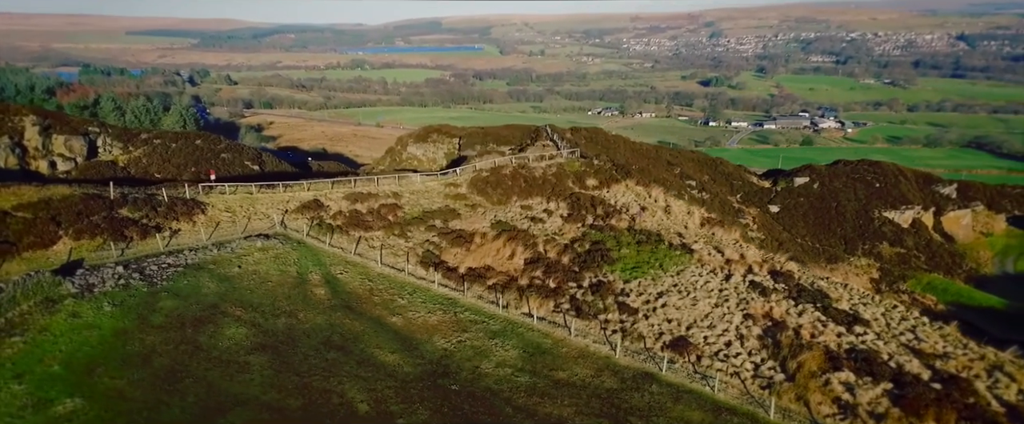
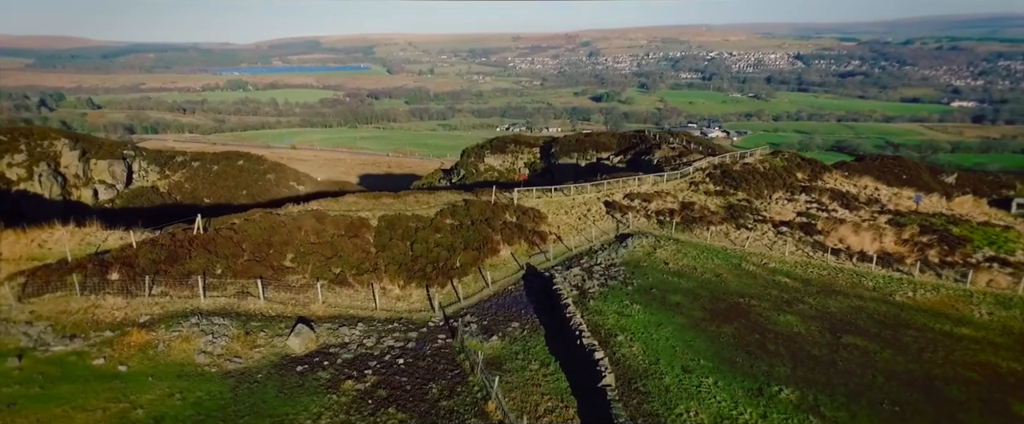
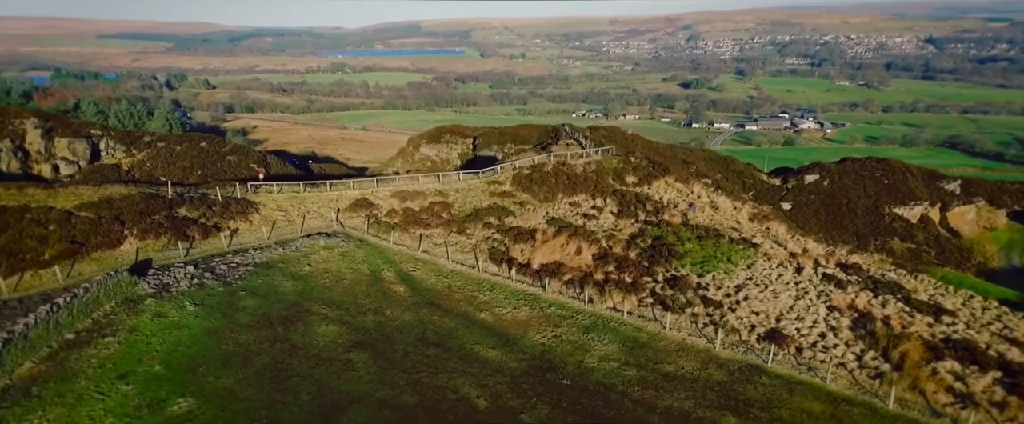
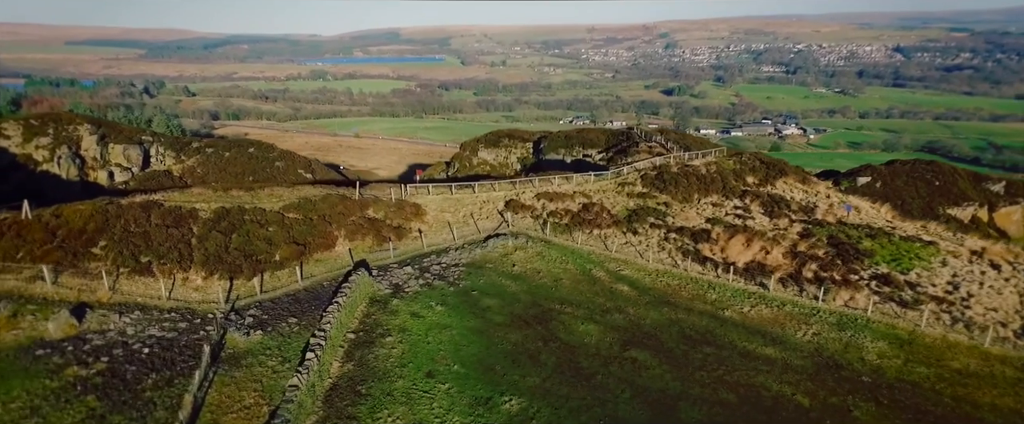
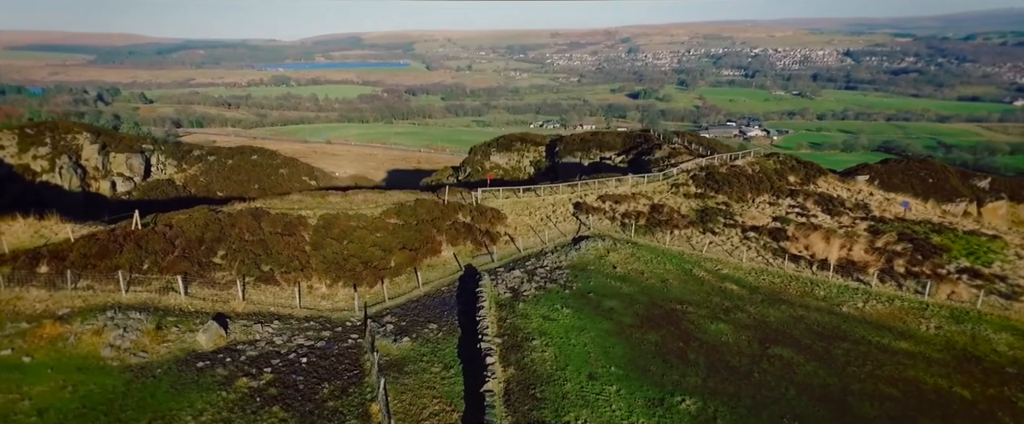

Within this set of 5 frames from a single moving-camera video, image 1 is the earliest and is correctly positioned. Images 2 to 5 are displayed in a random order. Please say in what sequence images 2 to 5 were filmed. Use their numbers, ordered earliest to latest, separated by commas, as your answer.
3, 4, 5, 2
